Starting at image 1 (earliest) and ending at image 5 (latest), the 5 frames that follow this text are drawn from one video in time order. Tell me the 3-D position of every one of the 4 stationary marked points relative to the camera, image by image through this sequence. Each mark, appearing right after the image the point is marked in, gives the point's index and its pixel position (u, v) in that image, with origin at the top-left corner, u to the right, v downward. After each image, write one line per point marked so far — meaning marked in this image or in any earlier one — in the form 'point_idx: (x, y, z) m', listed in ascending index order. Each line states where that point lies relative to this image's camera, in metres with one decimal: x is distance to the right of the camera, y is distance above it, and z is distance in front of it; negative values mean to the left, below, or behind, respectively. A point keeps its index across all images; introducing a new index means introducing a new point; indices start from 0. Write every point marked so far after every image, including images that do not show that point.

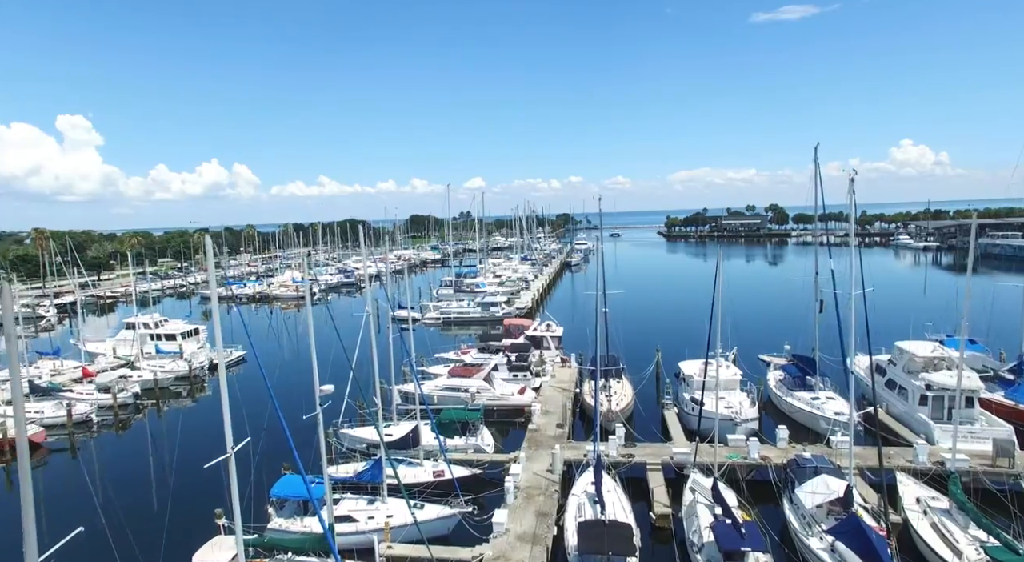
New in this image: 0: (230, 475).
0: (-5.2, -3.5, +10.8) m
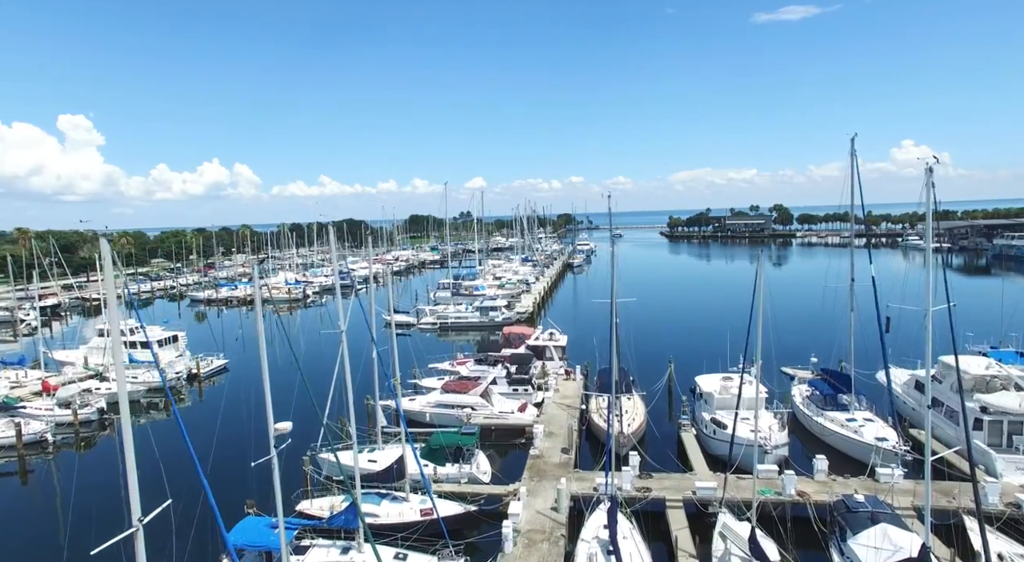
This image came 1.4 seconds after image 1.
0: (-5.2, -3.7, +8.5) m
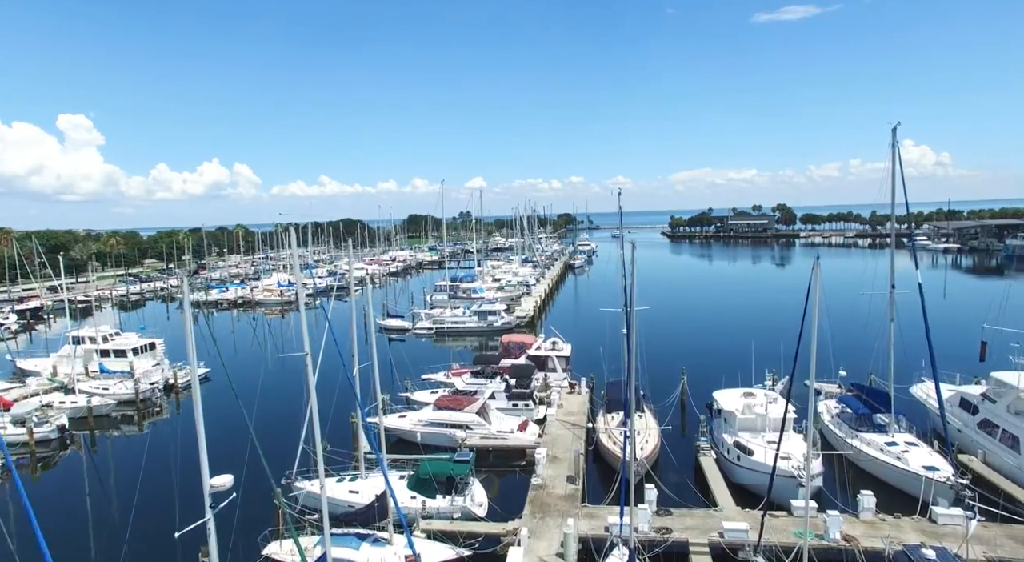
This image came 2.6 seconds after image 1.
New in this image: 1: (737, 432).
0: (-5.2, -4.0, +6.3) m
1: (+7.0, -4.7, +18.6) m
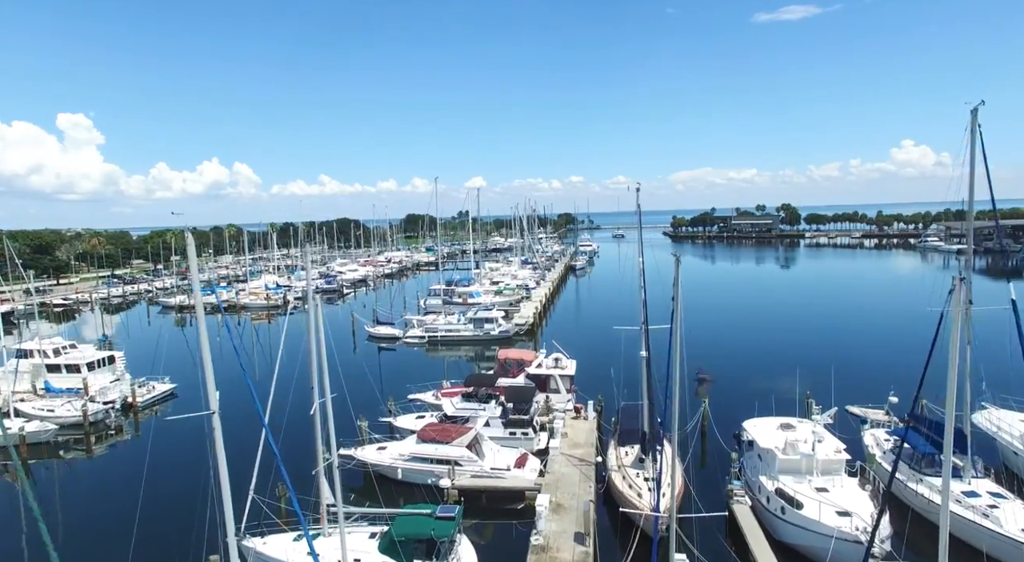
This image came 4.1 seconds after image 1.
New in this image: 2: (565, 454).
0: (-5.3, -4.3, +3.2) m
1: (+6.9, -5.0, +15.5) m
2: (+1.7, -5.4, +18.6) m
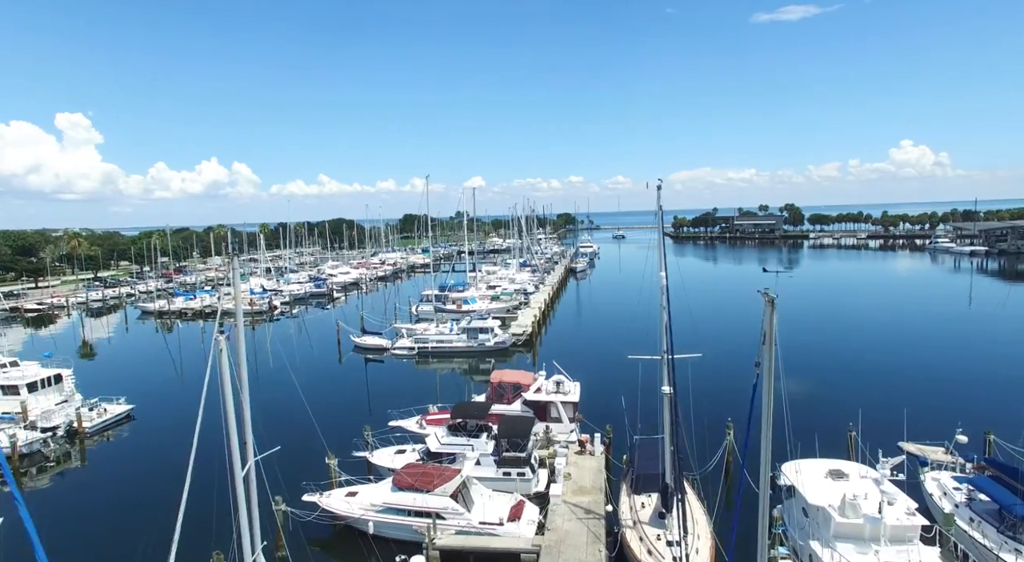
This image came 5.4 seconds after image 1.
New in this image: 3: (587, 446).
0: (-5.5, -4.7, +0.1) m
1: (+6.7, -5.4, +12.4) m
2: (+1.5, -5.8, +15.5) m
3: (+2.4, -5.2, +18.6) m
